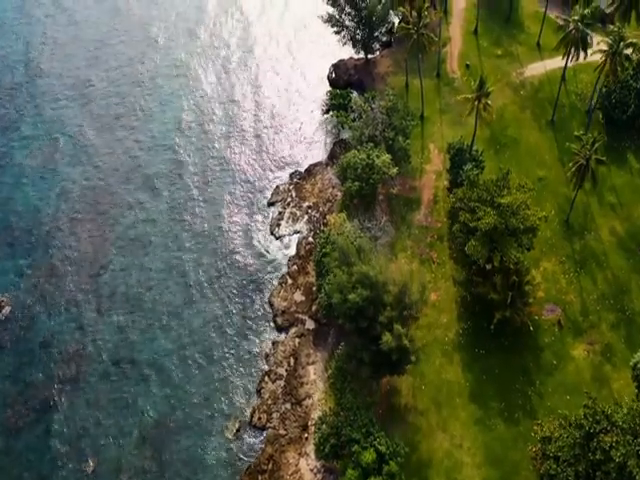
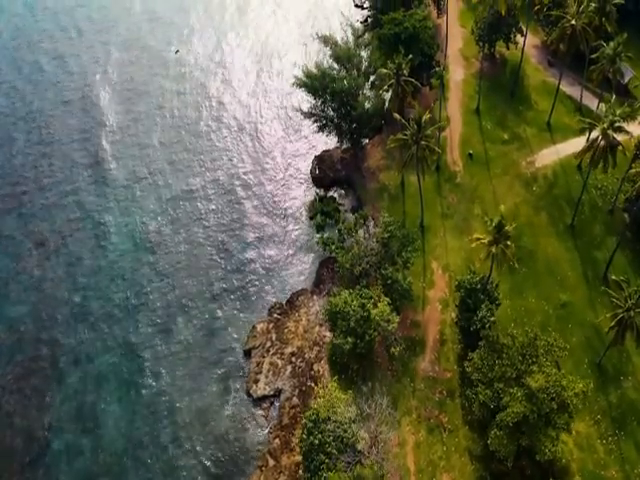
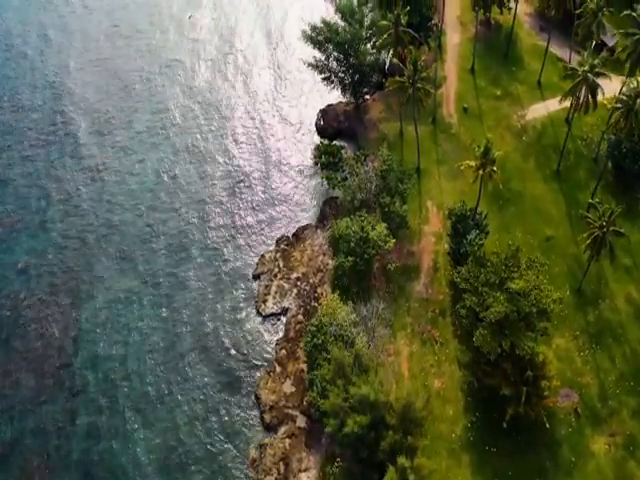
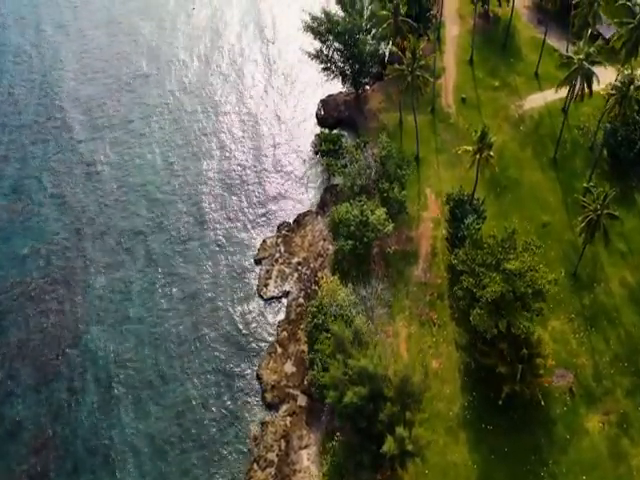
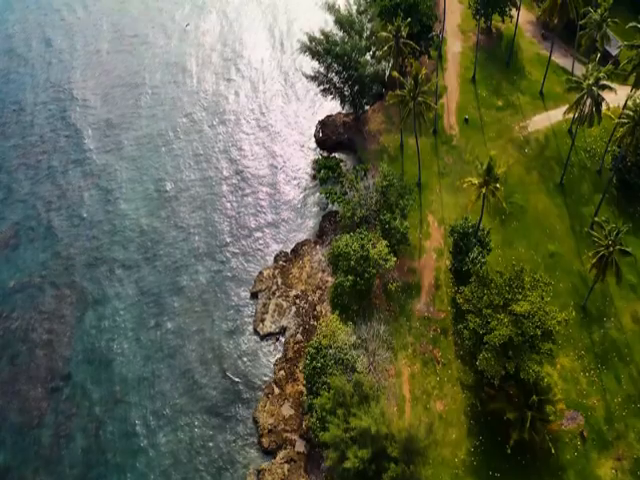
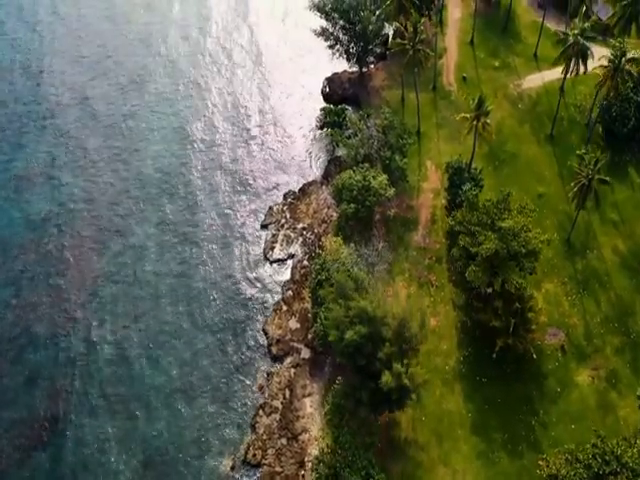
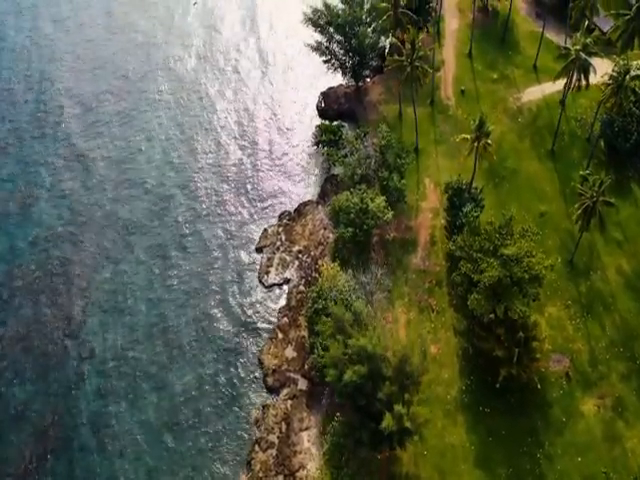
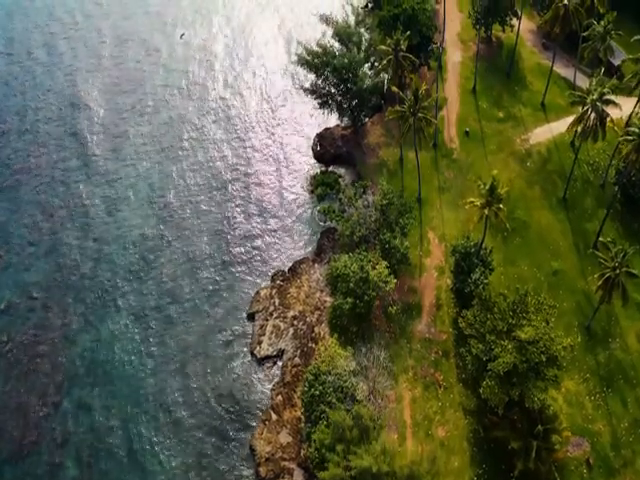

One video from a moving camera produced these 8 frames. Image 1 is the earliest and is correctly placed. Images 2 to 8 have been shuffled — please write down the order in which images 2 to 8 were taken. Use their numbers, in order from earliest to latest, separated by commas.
6, 7, 4, 3, 5, 8, 2
